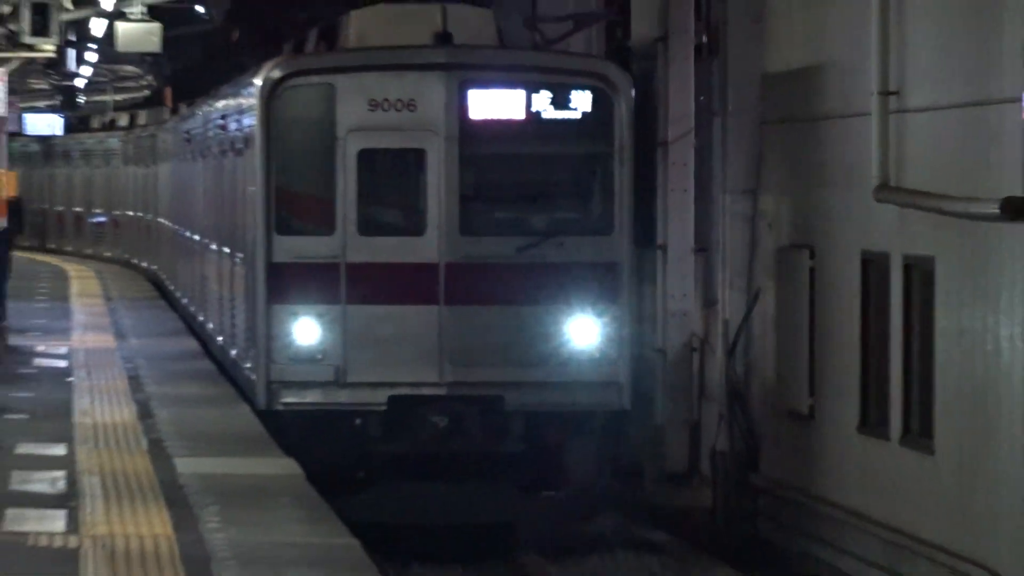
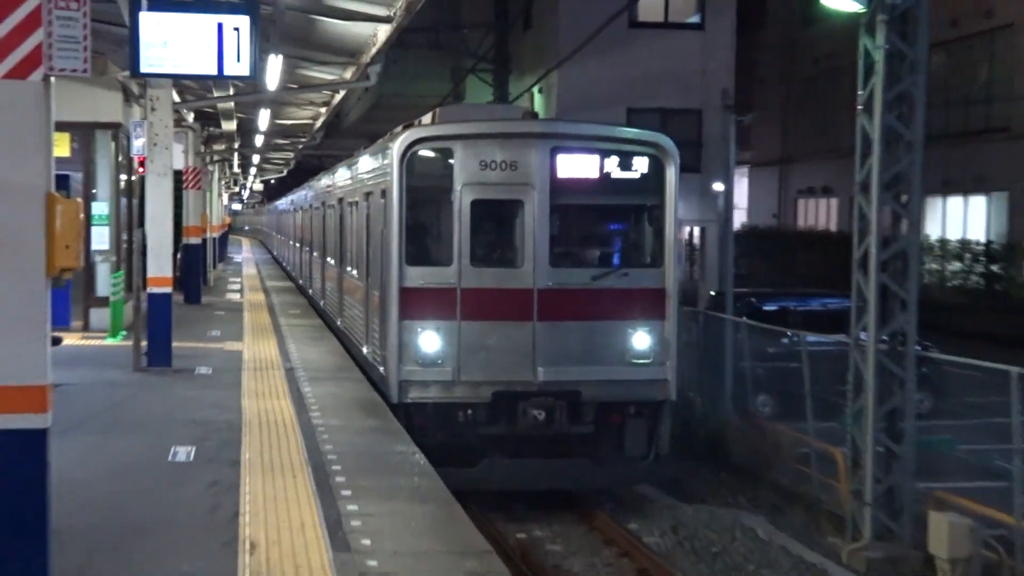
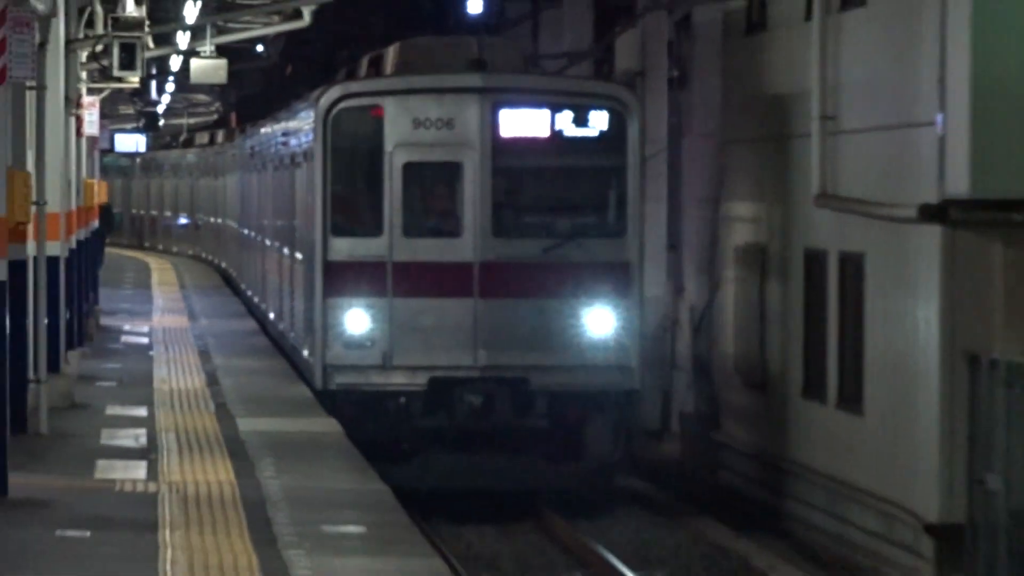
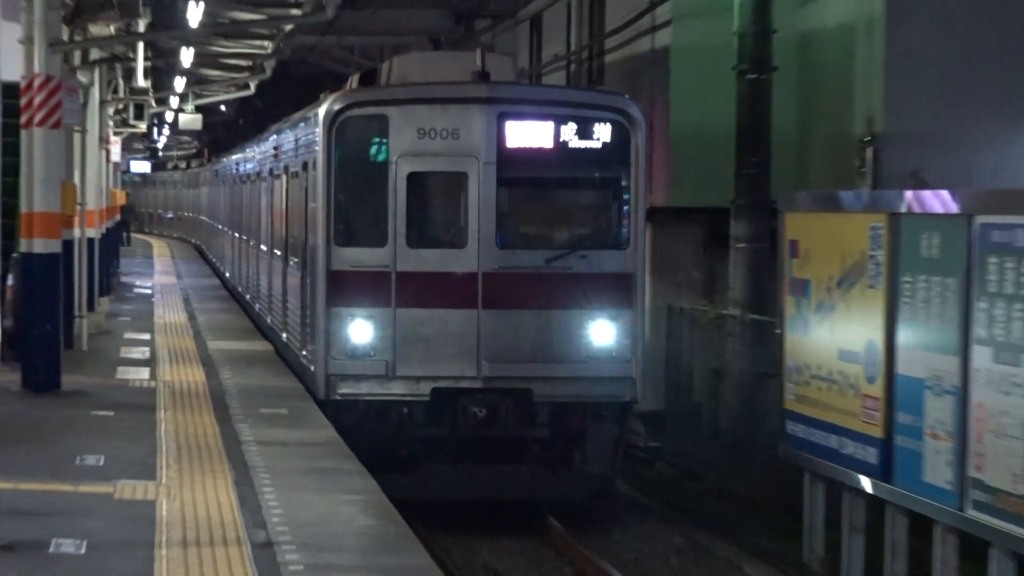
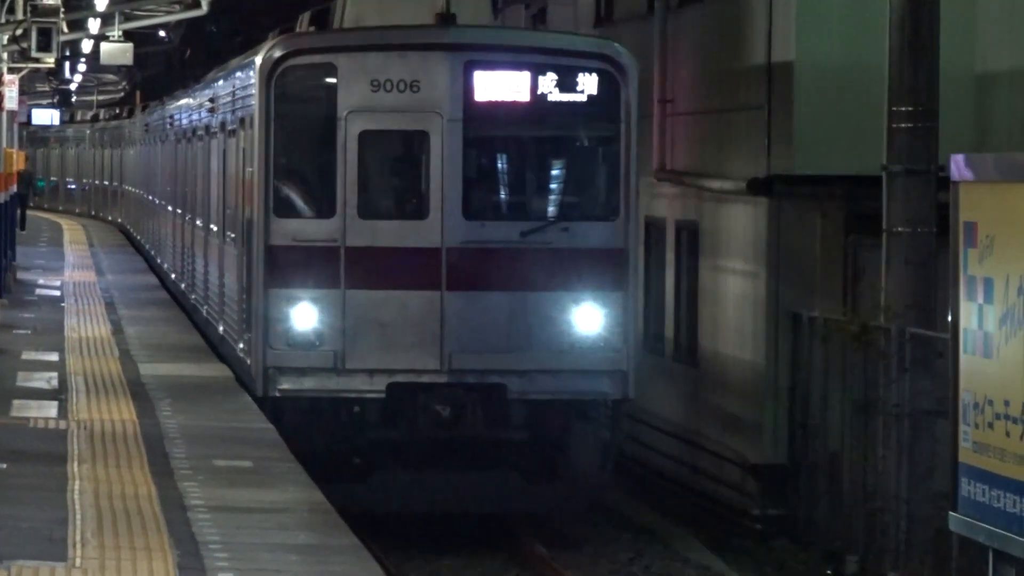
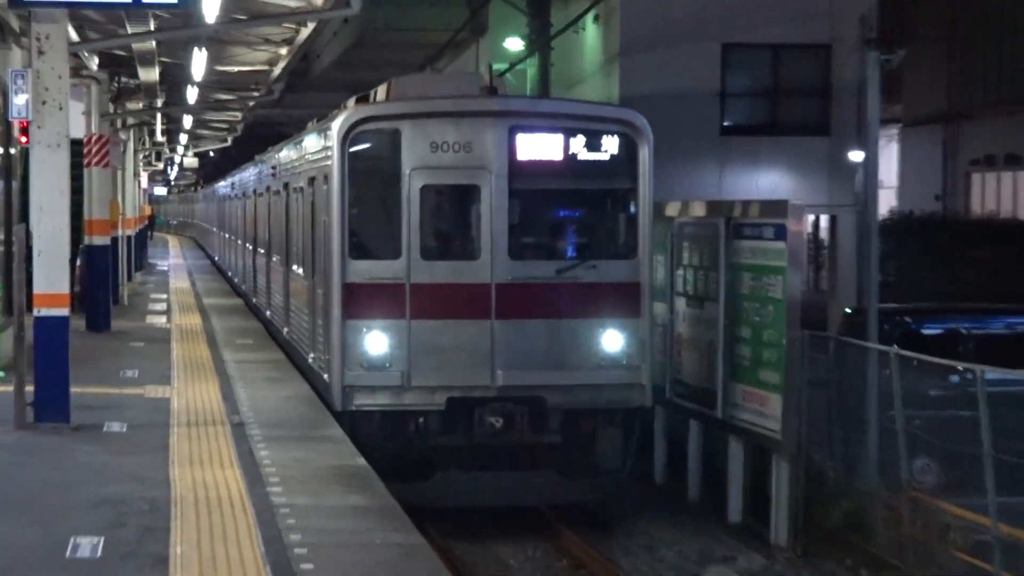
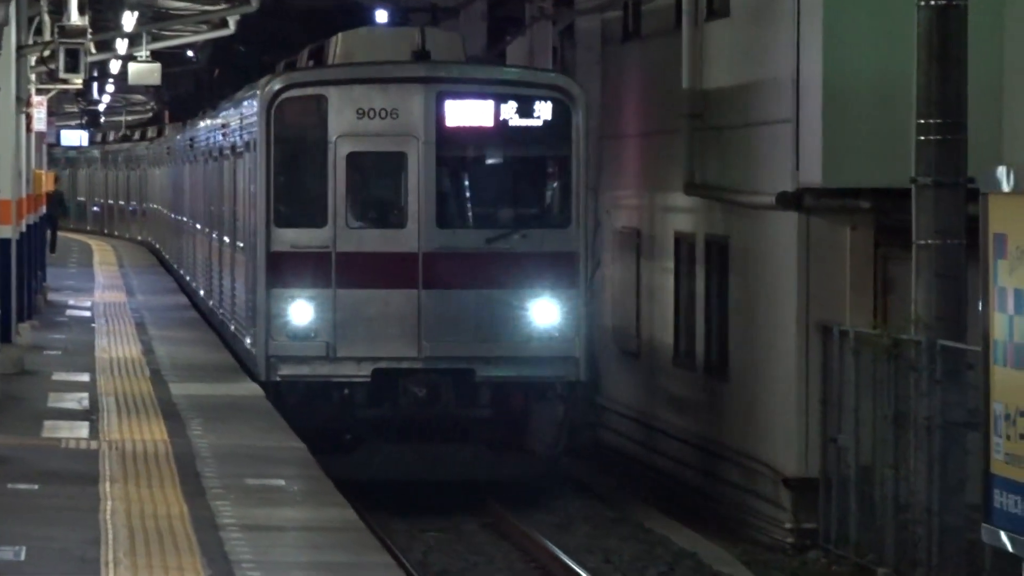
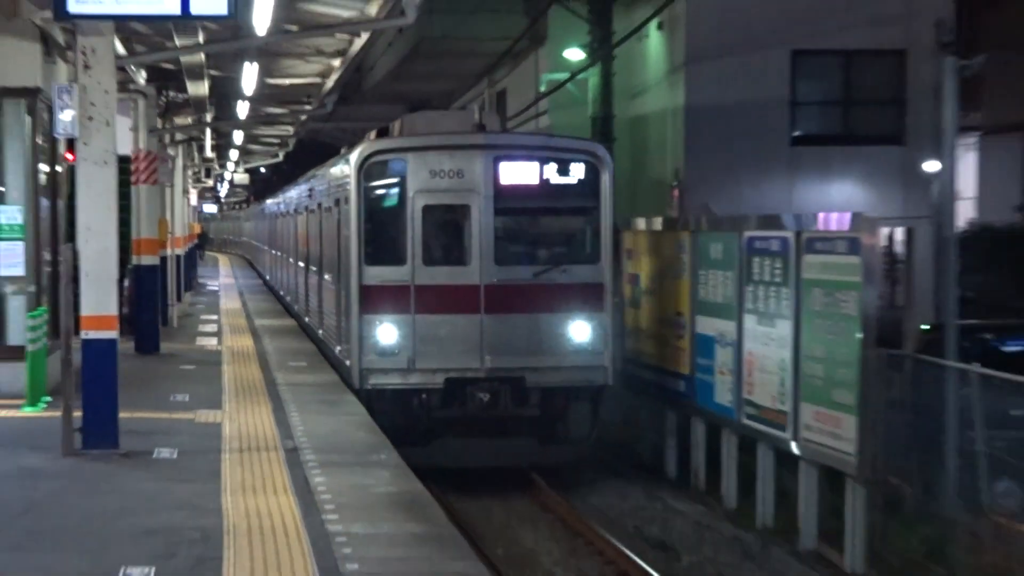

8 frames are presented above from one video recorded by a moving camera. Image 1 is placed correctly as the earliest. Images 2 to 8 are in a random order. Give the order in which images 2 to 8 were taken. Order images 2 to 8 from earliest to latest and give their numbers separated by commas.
3, 7, 5, 4, 8, 6, 2
